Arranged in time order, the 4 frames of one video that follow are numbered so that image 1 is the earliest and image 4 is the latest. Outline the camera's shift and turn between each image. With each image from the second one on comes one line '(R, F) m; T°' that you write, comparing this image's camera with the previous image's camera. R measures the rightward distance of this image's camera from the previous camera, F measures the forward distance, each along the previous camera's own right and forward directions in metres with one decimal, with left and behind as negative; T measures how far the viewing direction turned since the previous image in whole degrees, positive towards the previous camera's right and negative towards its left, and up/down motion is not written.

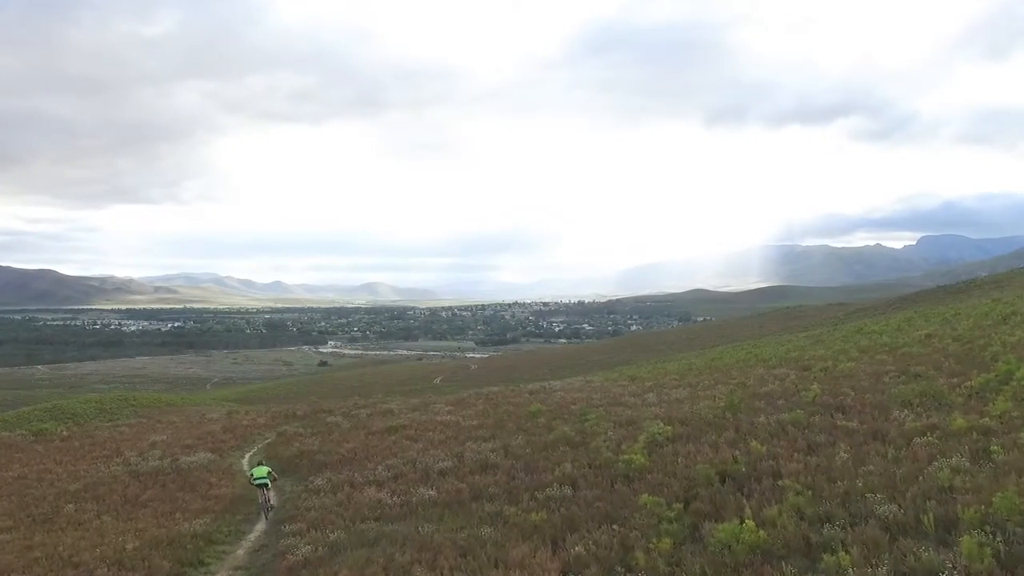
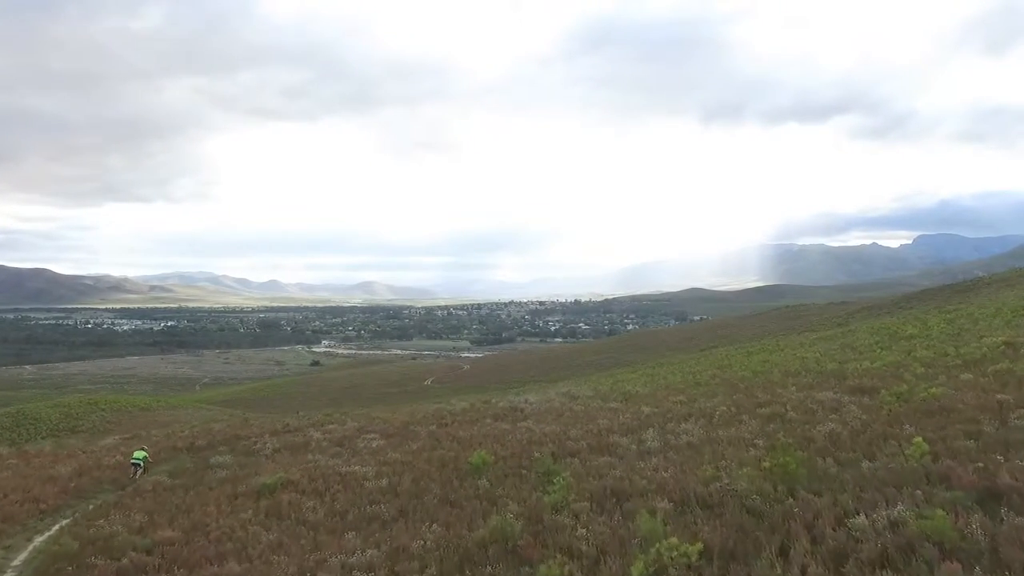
(+1.3, +5.6) m; 0°
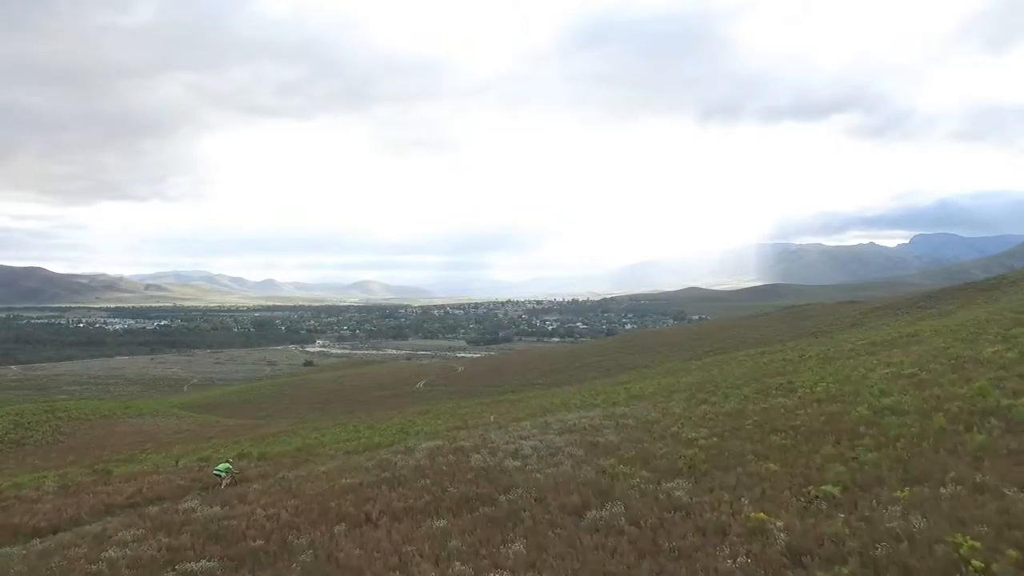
(+0.4, +9.2) m; 0°
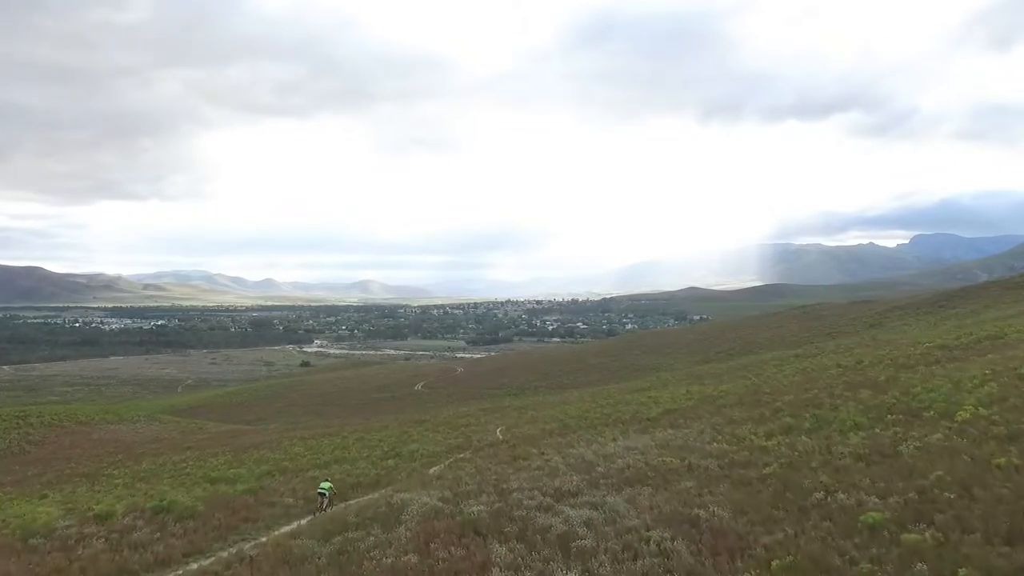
(-0.9, +6.8) m; 0°
